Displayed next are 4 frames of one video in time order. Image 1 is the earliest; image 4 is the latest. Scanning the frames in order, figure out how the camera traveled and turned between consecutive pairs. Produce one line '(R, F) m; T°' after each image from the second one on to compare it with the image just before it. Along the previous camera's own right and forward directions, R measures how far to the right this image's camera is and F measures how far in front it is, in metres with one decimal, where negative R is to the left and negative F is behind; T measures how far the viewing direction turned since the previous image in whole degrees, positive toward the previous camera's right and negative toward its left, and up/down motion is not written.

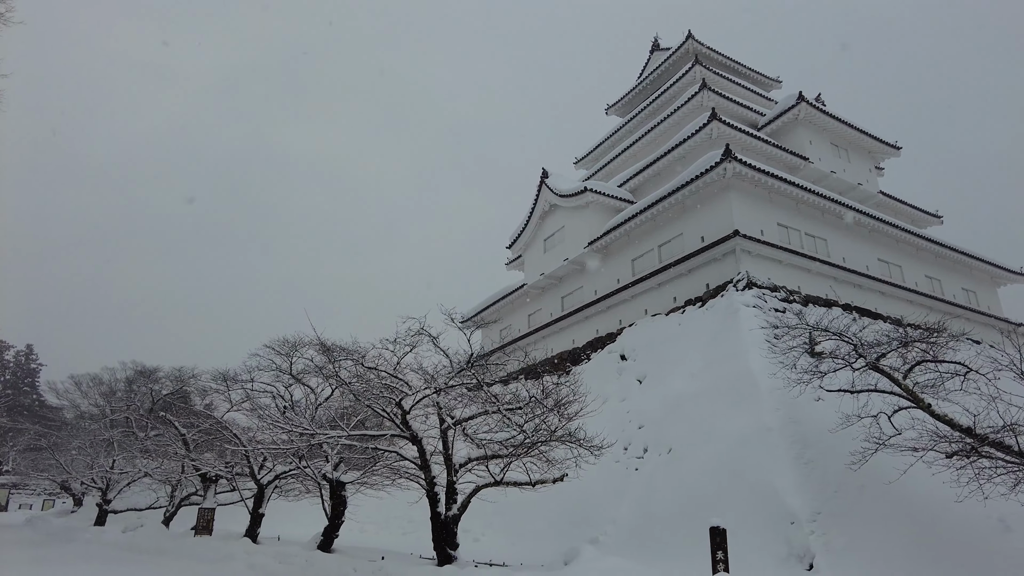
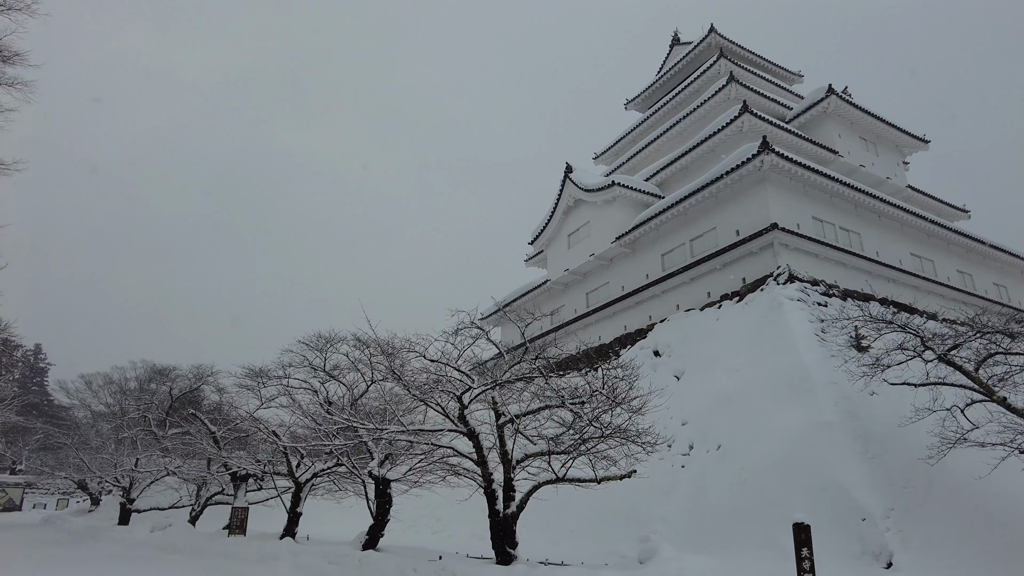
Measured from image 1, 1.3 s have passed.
(-0.9, +0.3) m; 0°
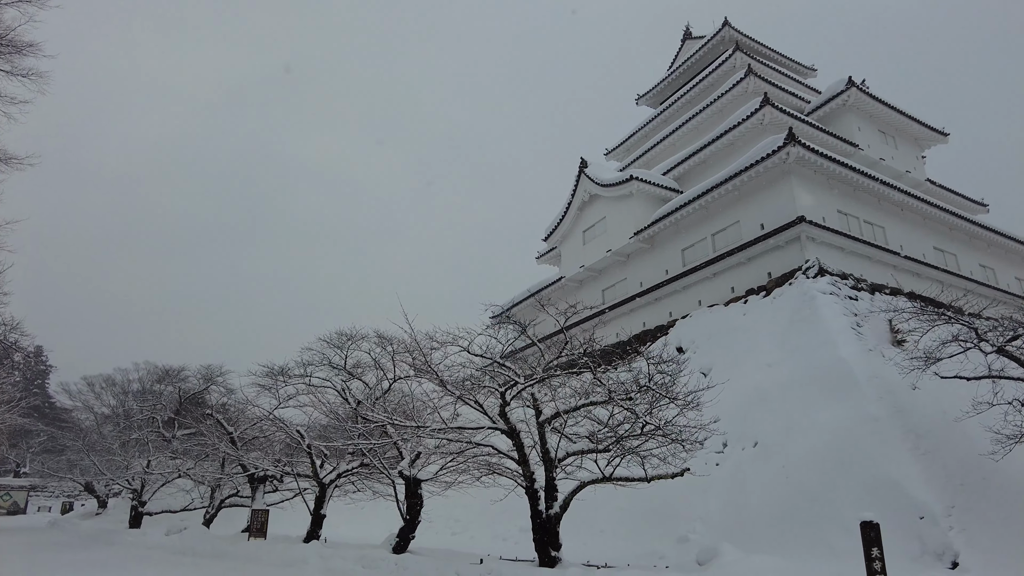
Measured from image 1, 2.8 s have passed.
(-0.7, +0.4) m; 0°
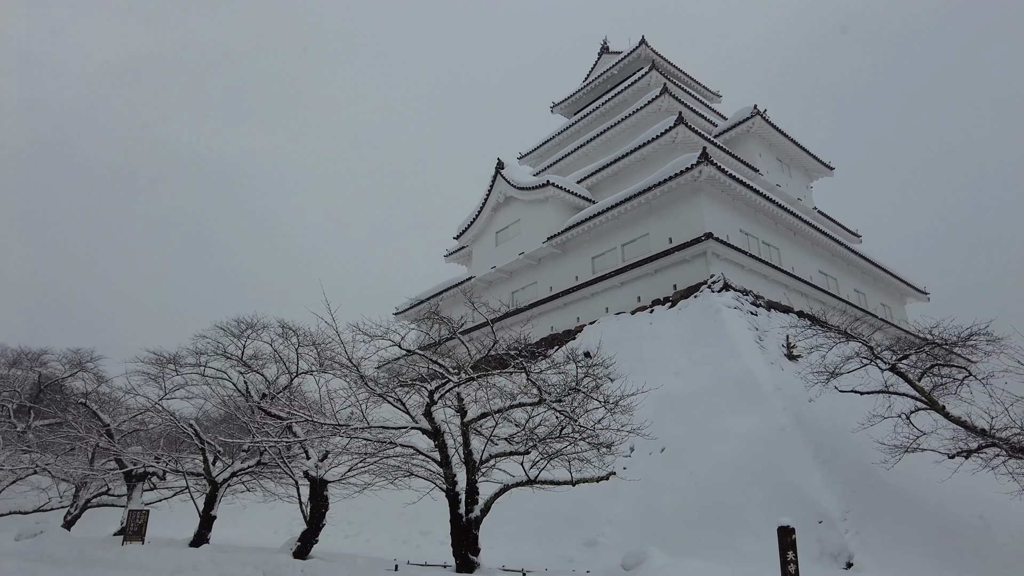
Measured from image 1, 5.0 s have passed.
(-0.6, +0.3) m; +9°
